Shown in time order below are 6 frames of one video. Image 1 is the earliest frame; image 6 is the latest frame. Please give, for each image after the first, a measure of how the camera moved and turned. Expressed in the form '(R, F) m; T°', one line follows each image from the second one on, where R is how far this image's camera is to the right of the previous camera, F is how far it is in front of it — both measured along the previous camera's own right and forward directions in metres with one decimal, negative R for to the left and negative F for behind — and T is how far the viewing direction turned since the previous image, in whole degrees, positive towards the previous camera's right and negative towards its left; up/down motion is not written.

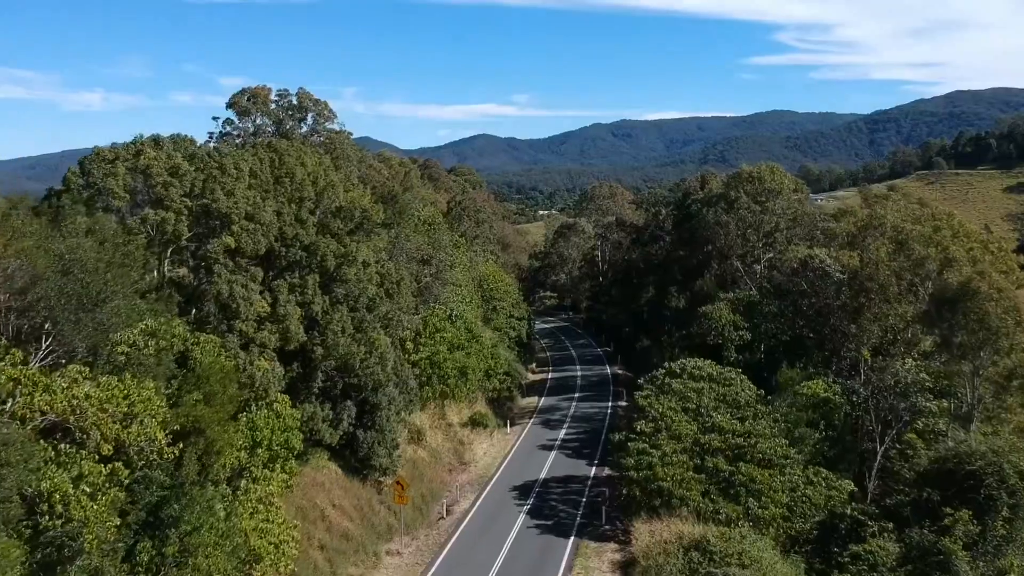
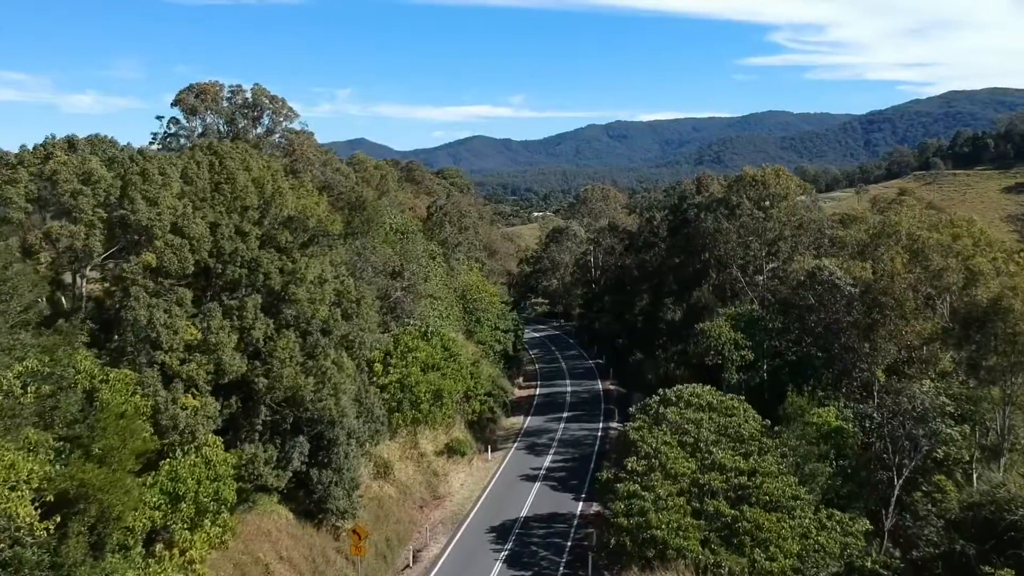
(+0.5, +3.1) m; 0°
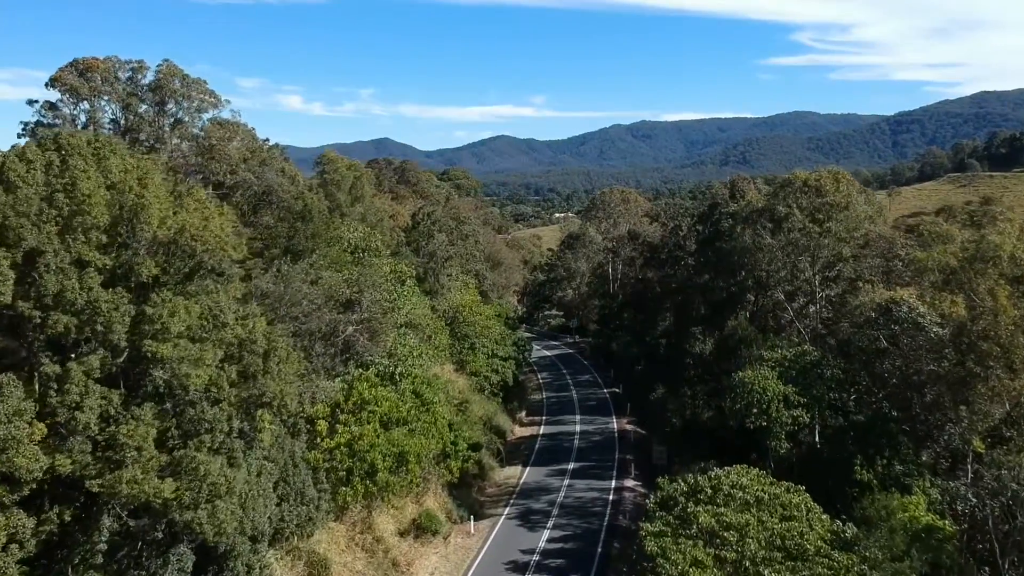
(+1.0, +7.0) m; -1°
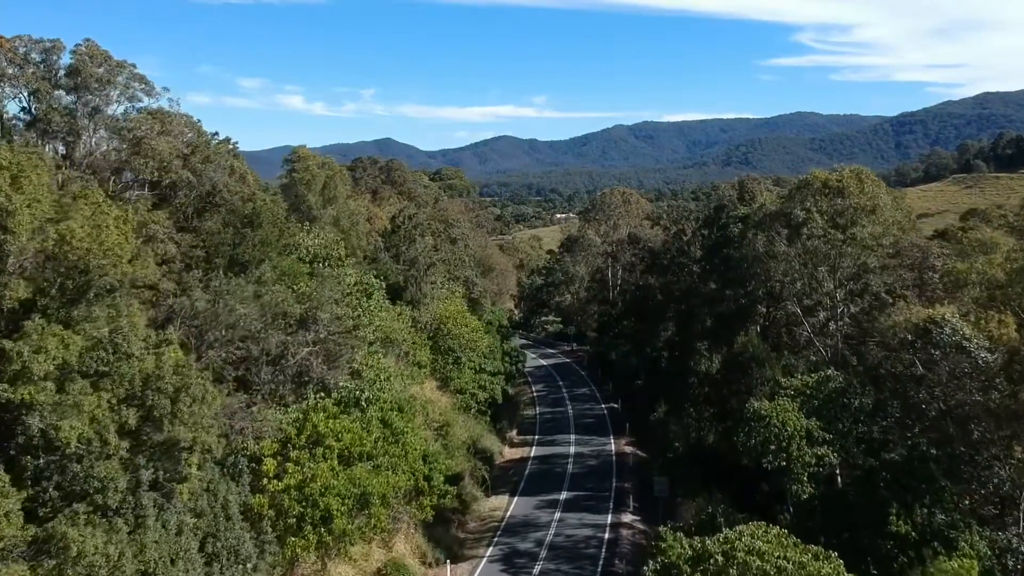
(+0.5, +3.3) m; 0°
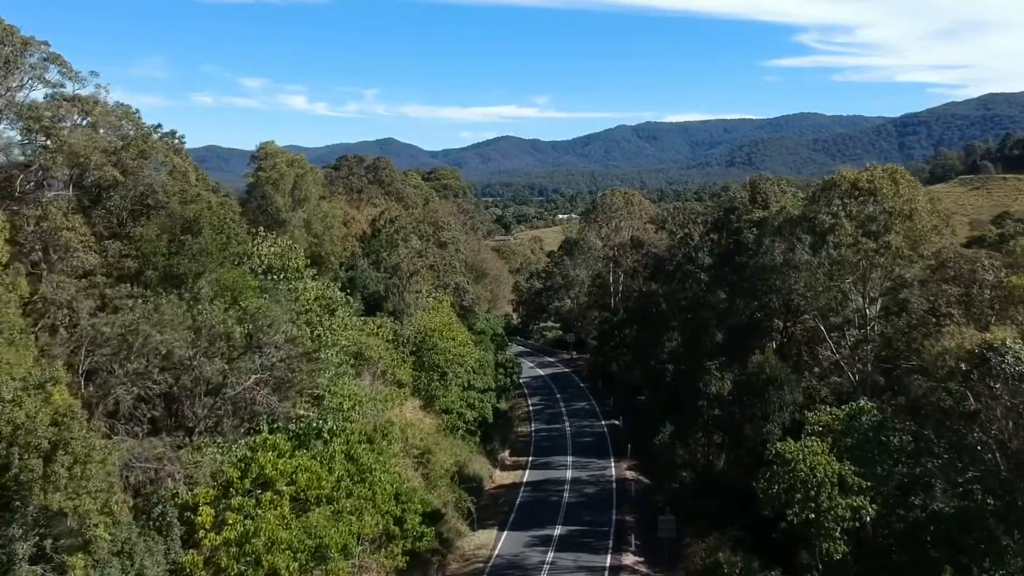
(+0.4, +3.2) m; 0°
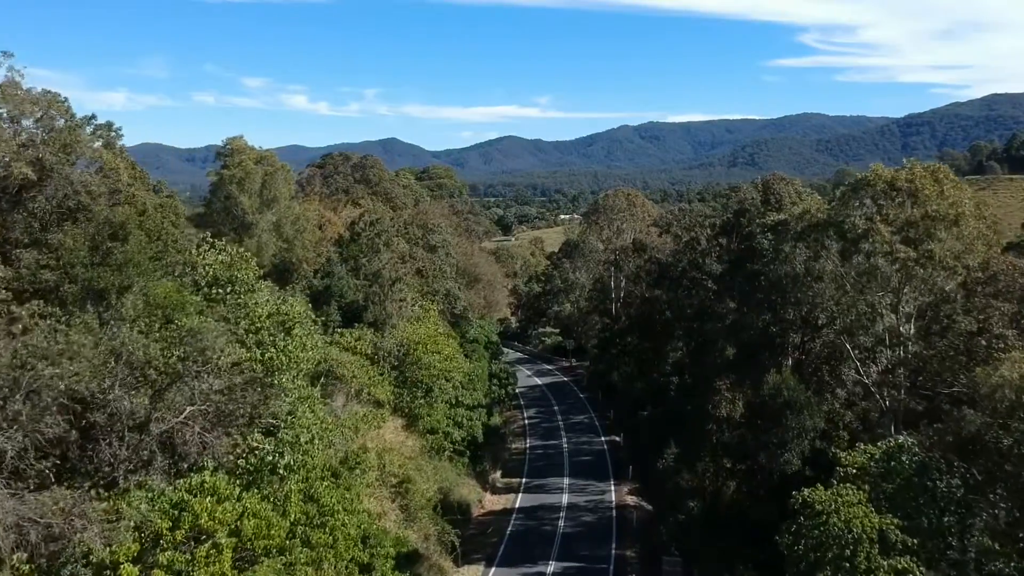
(+0.4, +2.8) m; 0°
